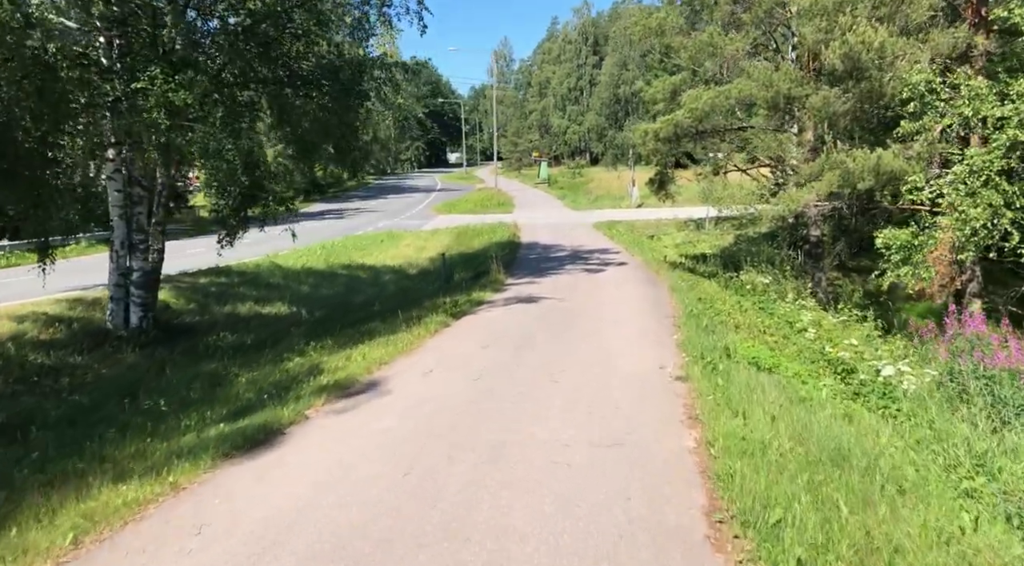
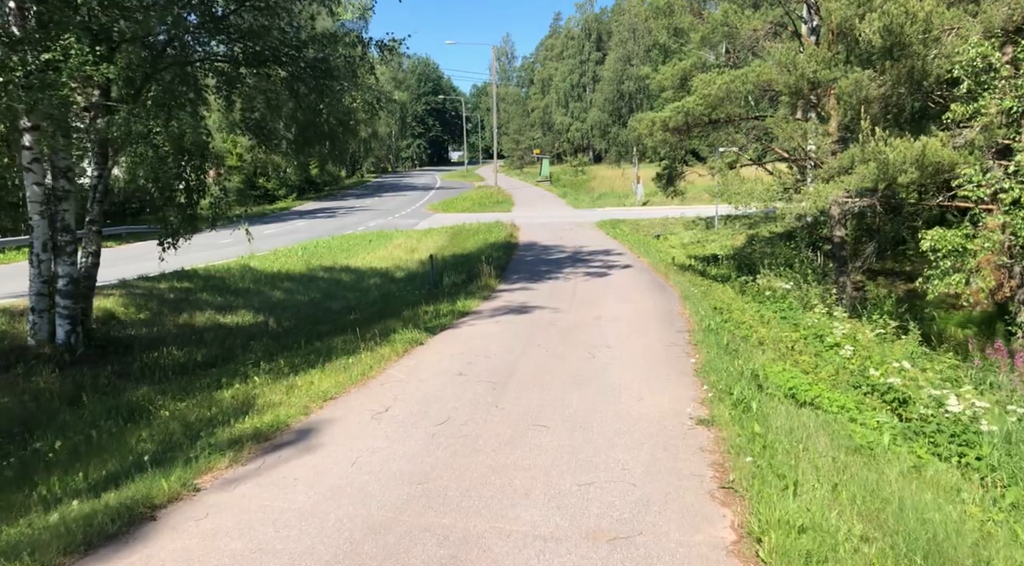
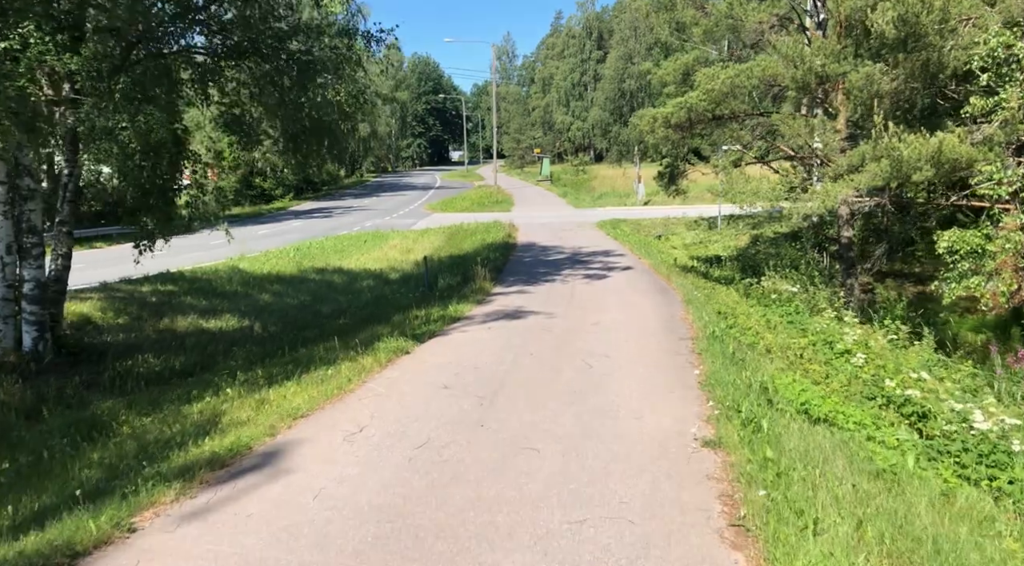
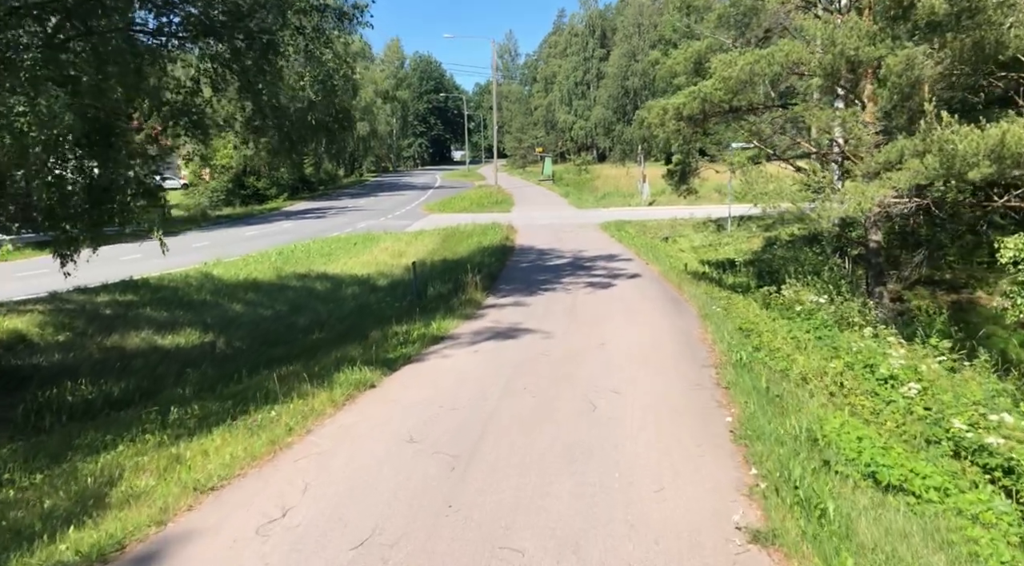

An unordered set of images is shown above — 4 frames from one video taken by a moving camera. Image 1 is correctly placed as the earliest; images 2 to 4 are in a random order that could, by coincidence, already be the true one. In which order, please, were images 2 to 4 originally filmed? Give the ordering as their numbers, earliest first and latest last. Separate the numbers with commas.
2, 3, 4
